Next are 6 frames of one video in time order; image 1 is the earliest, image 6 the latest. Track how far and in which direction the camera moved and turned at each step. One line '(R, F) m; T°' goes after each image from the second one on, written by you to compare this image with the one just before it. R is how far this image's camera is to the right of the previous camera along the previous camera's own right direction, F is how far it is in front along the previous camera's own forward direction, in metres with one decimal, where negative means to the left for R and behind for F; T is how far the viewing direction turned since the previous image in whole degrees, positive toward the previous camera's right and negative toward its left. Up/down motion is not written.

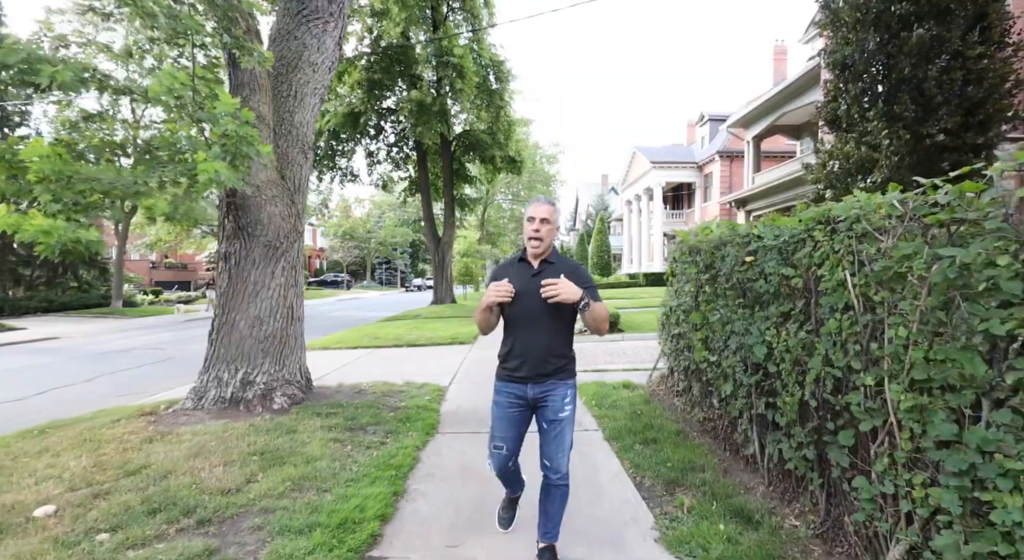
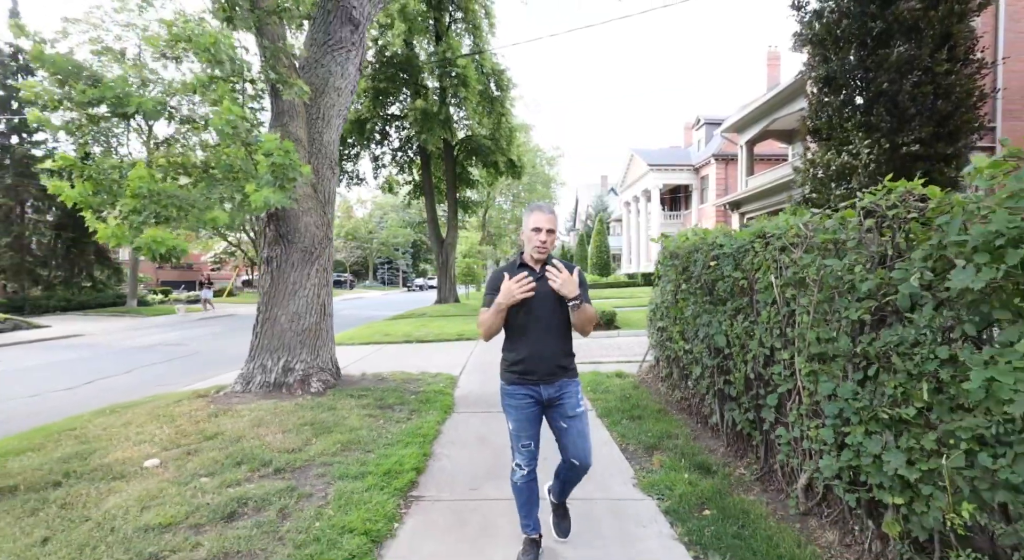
(-0.1, -0.8) m; 0°
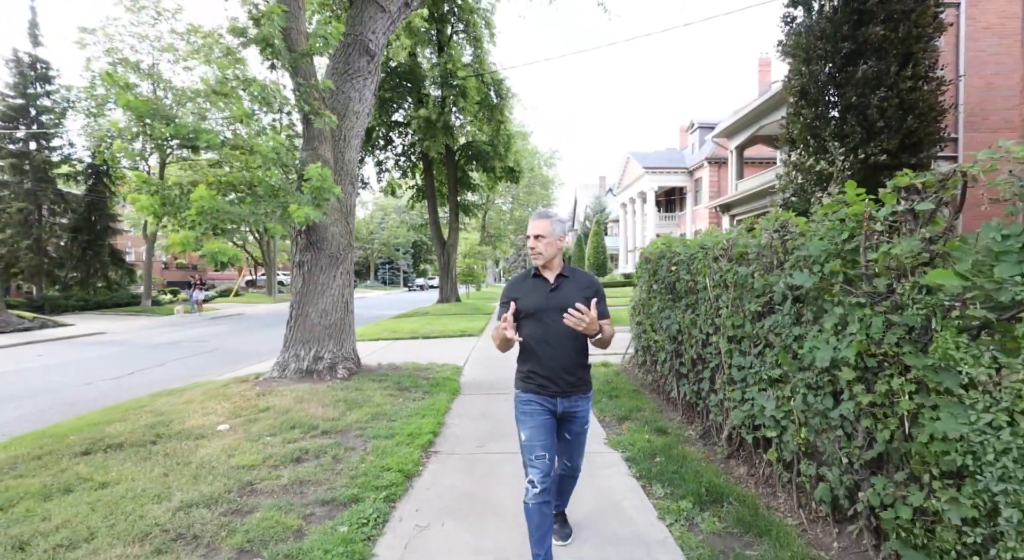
(0.0, -1.0) m; 0°
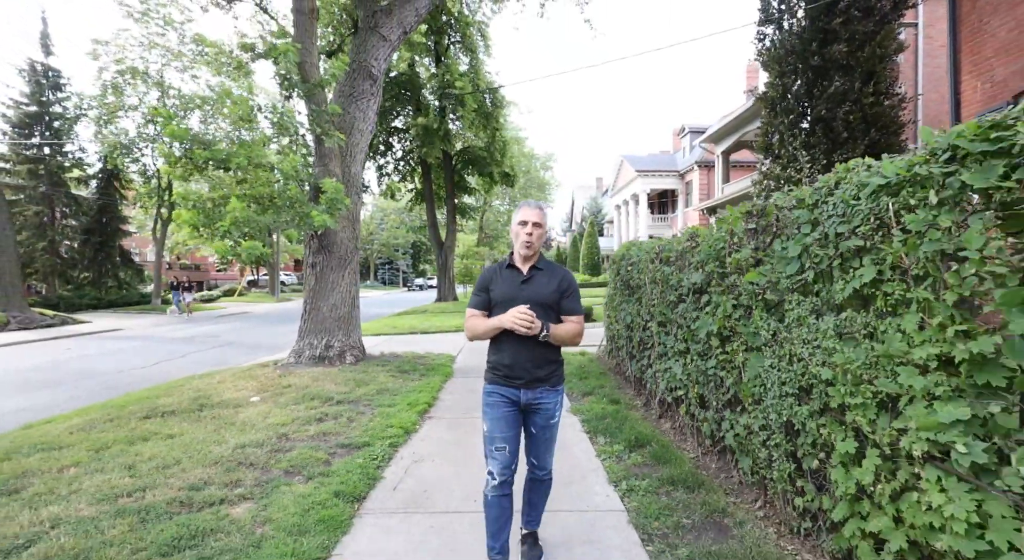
(+0.2, -1.0) m; 0°
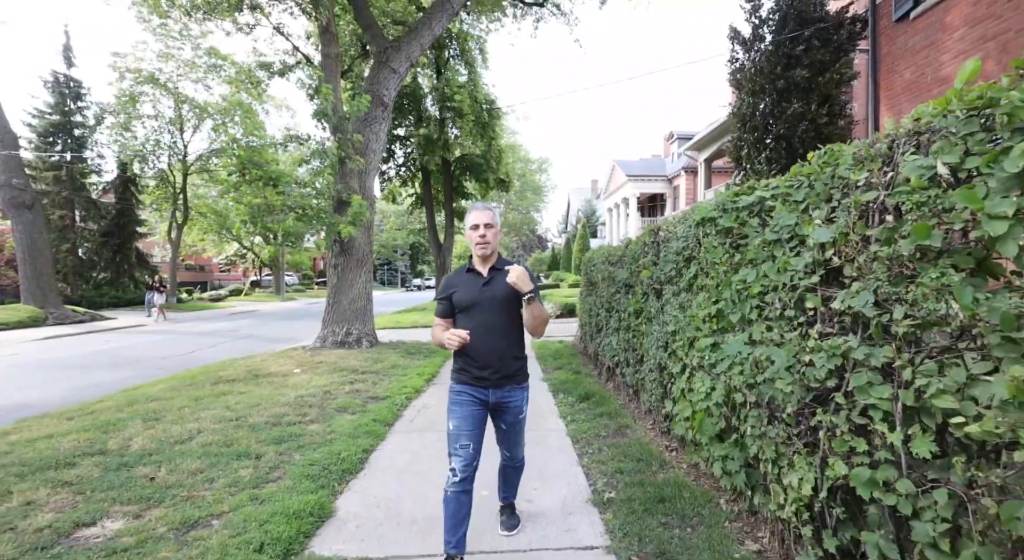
(+0.2, -1.6) m; 0°
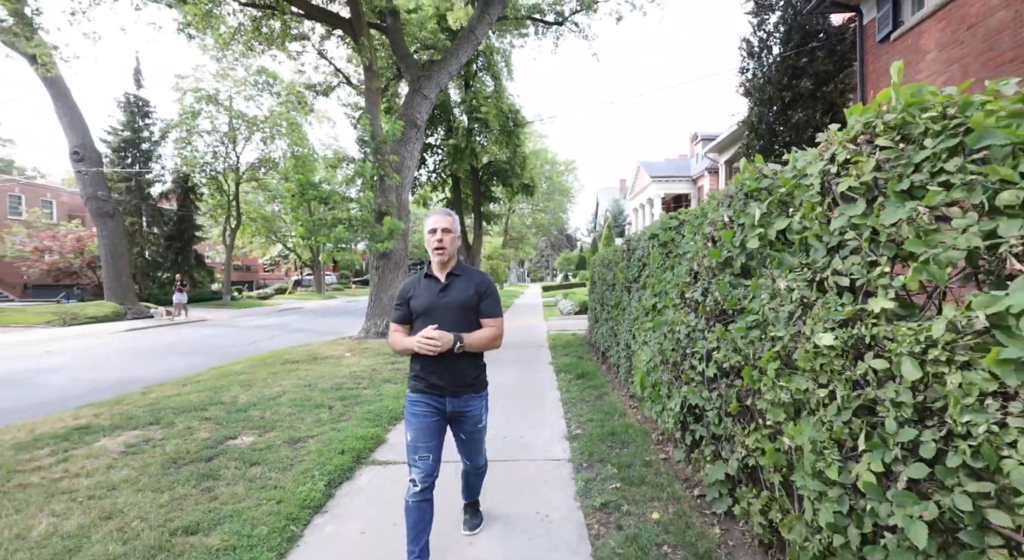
(+0.3, -1.3) m; -3°
